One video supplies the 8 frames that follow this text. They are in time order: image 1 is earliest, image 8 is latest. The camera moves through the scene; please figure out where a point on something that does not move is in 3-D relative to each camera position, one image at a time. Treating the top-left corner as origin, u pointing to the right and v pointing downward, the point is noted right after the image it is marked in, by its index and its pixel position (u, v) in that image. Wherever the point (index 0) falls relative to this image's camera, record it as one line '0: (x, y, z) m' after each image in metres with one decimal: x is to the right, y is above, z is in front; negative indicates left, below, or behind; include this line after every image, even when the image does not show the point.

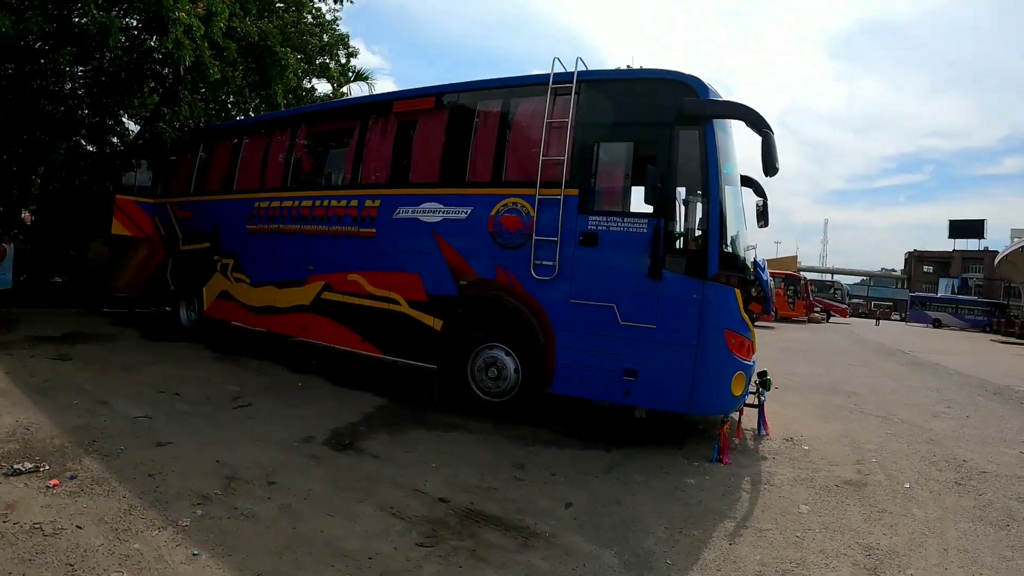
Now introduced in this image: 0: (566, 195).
0: (+0.5, +0.9, +5.5) m
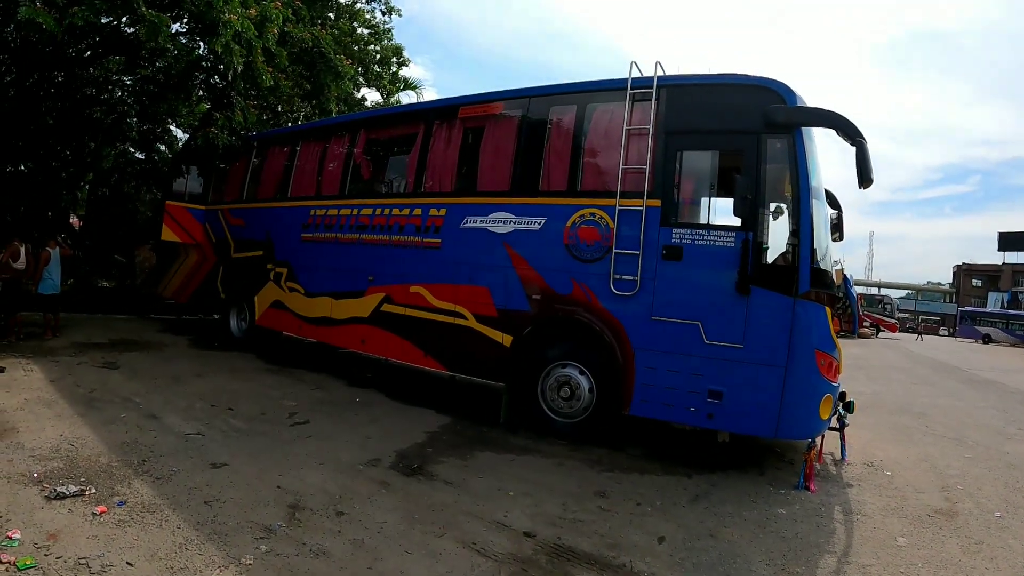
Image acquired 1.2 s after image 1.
0: (+1.2, +0.7, +5.2) m
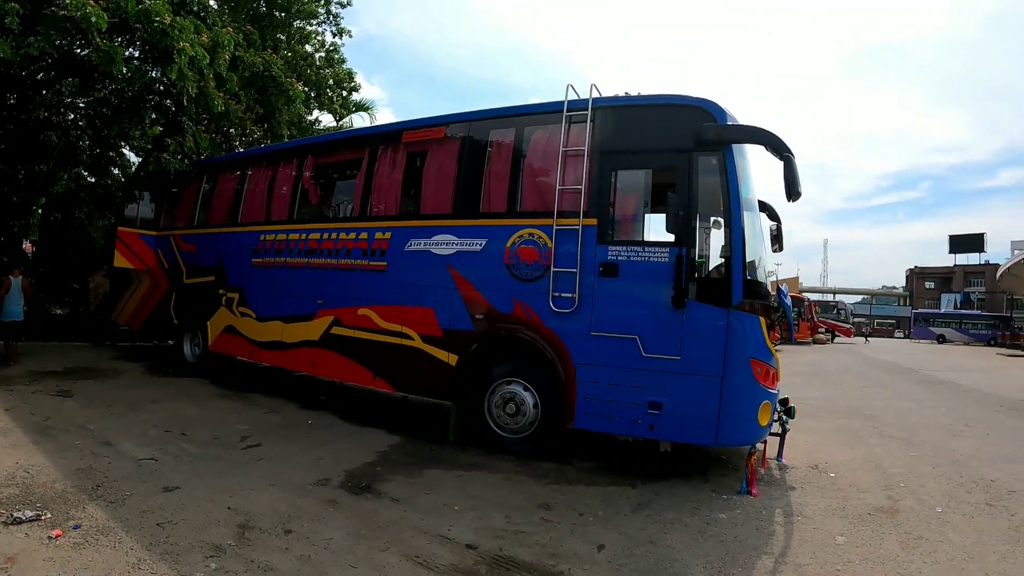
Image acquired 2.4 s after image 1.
0: (+0.7, +0.6, +5.4) m
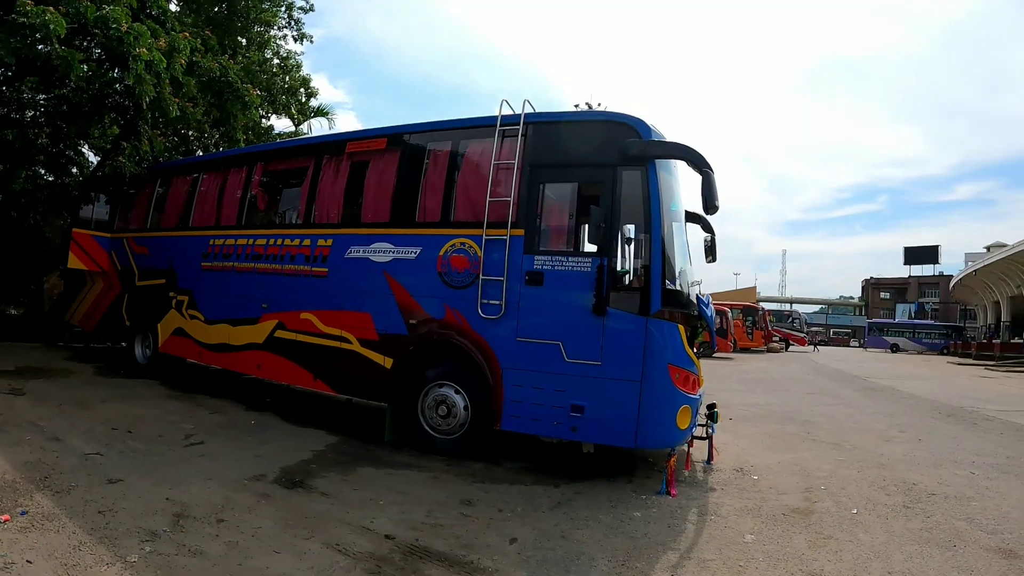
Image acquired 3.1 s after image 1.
0: (0.0, +0.5, +5.6) m
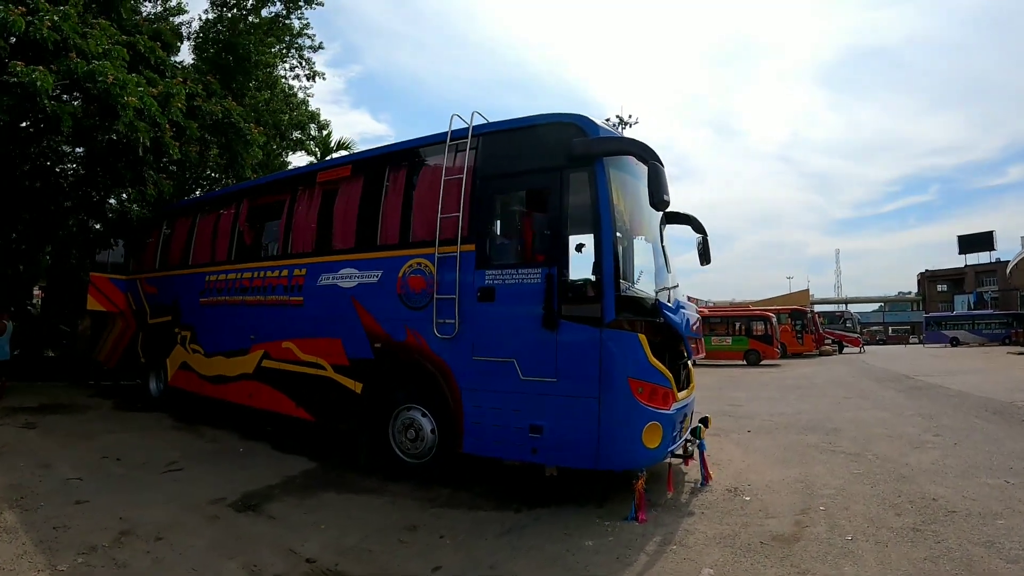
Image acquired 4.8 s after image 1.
0: (-0.5, +0.3, +5.5) m
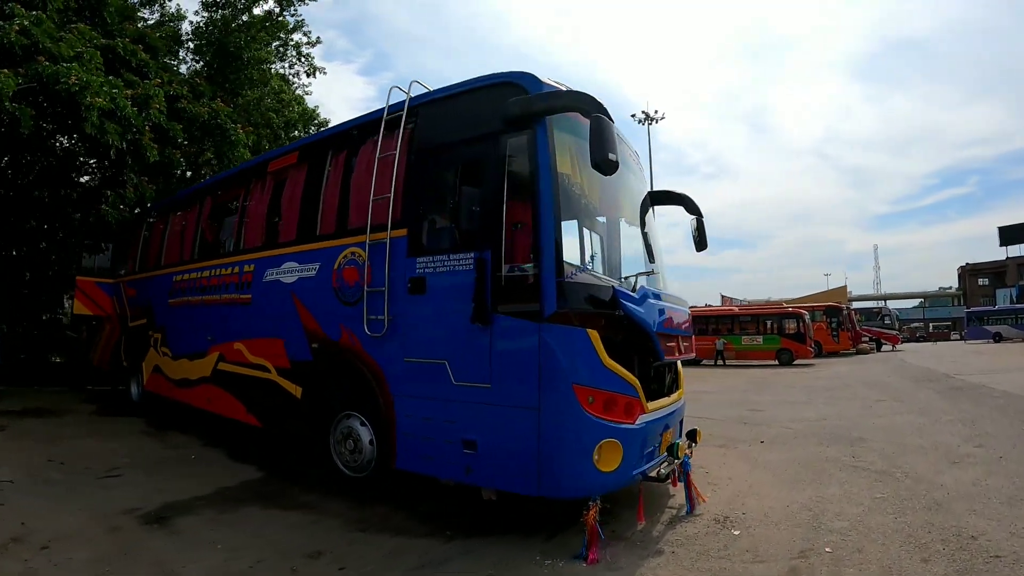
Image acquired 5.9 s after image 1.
0: (-1.0, +0.4, +4.9) m
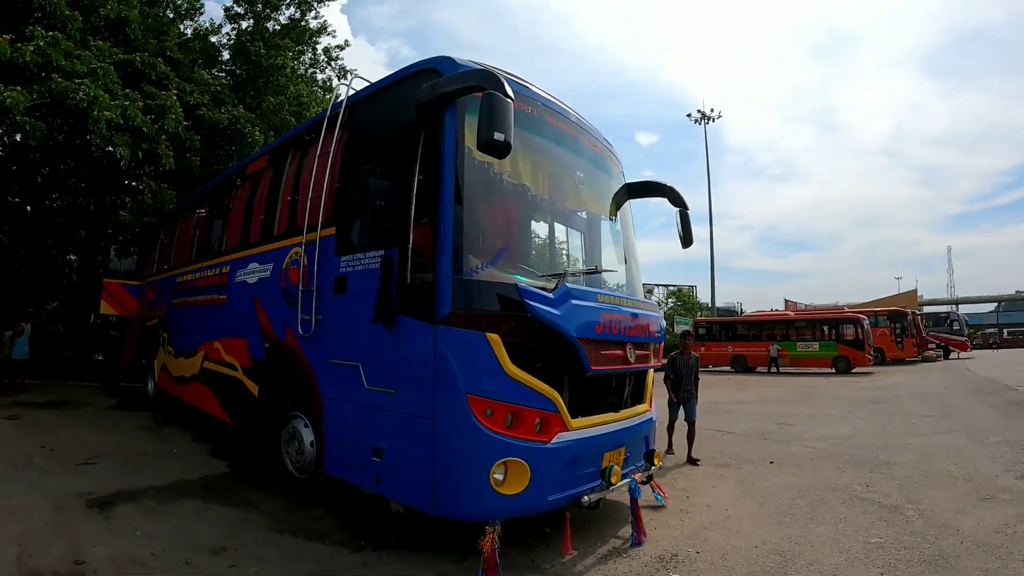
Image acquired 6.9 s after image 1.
0: (-1.5, +0.4, +4.8) m
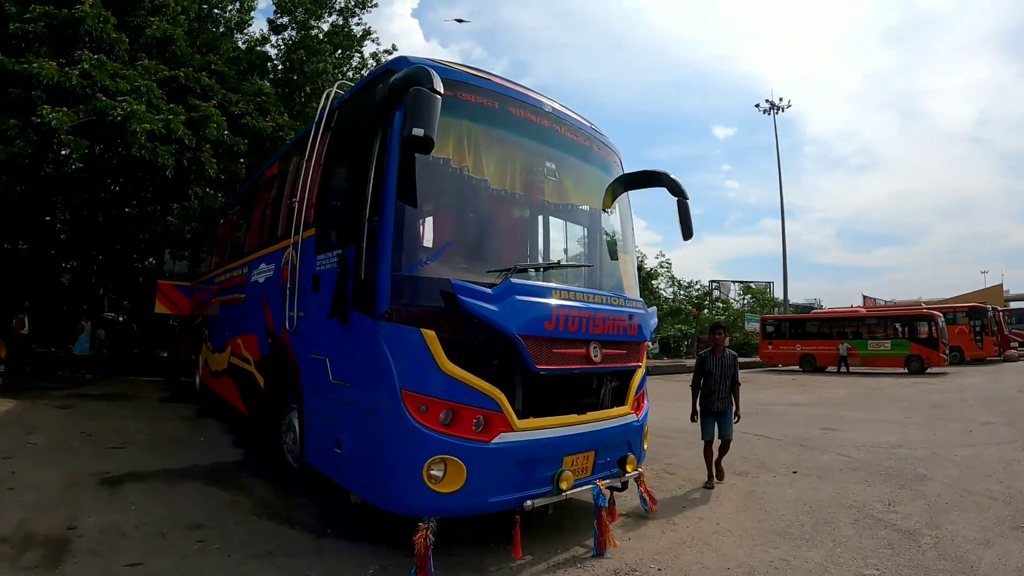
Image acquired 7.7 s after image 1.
0: (-1.7, +0.4, +5.0) m
